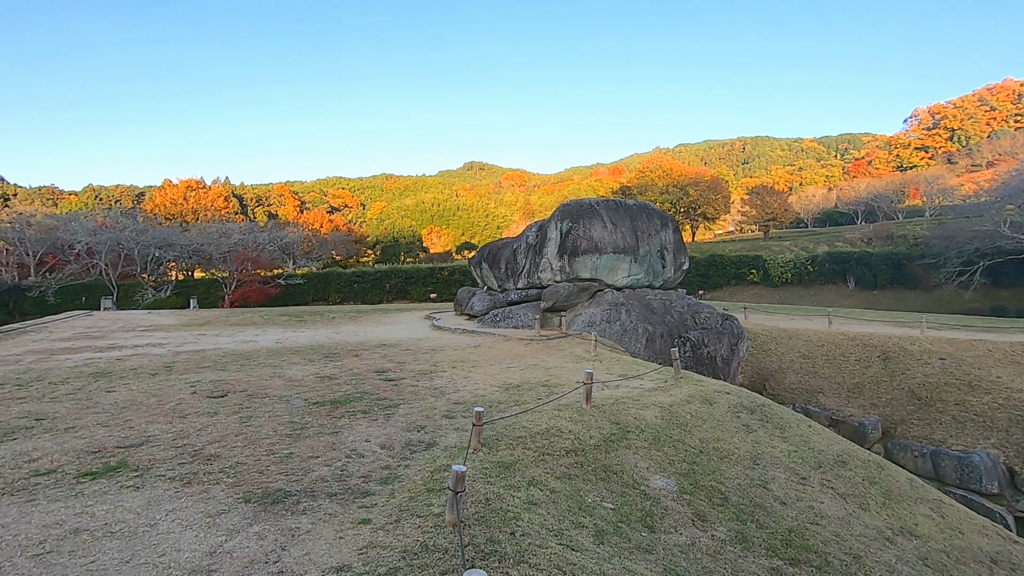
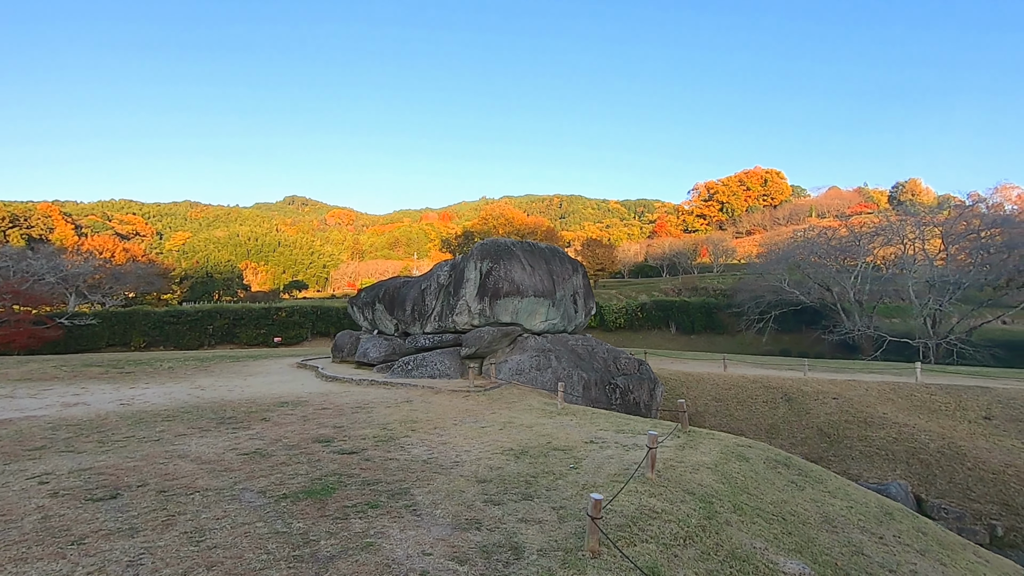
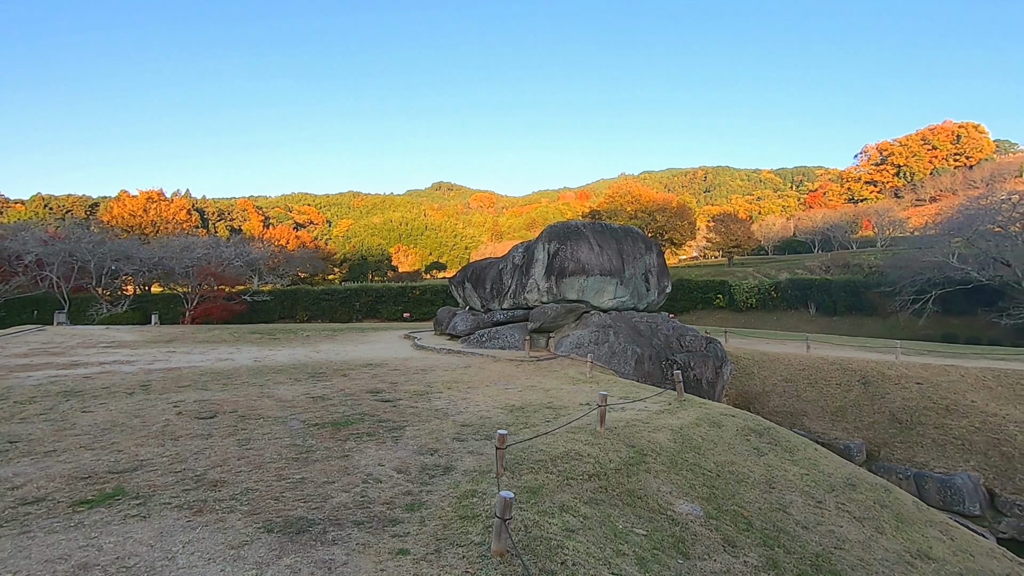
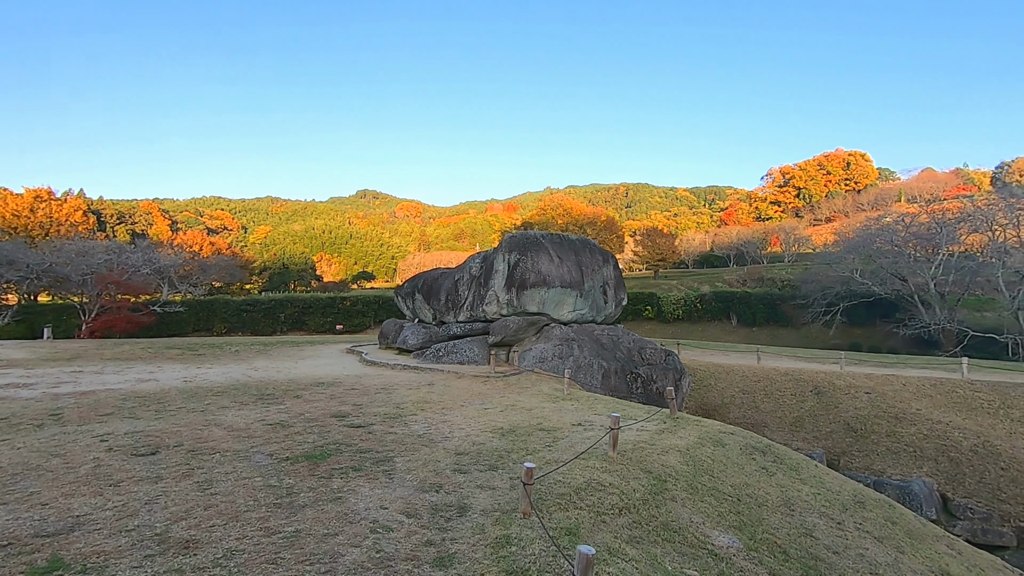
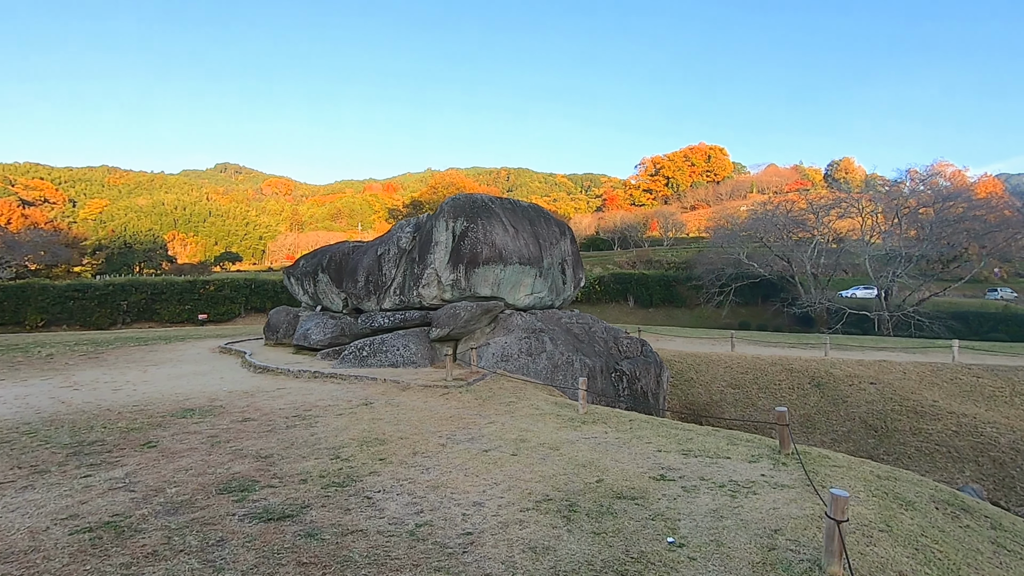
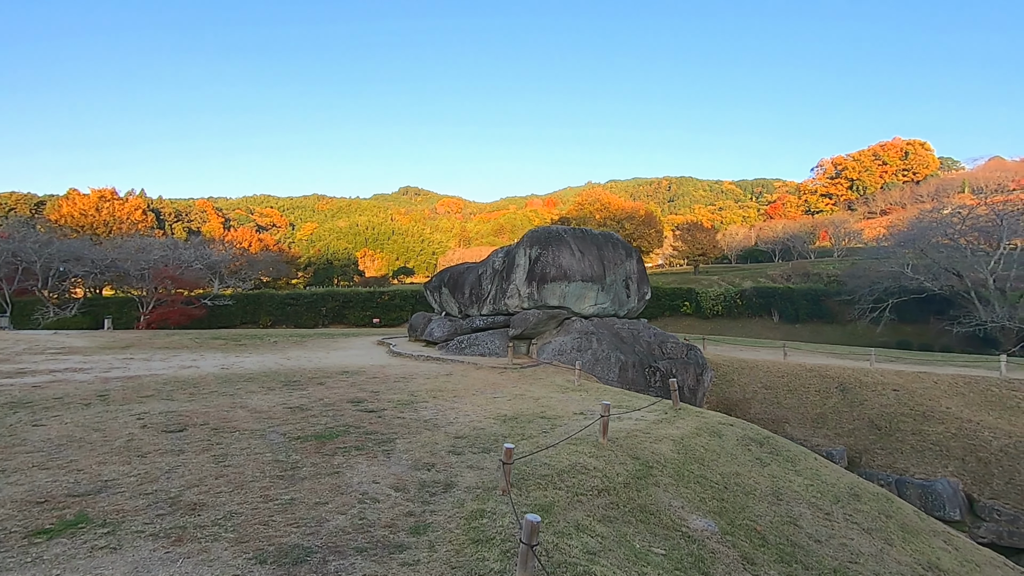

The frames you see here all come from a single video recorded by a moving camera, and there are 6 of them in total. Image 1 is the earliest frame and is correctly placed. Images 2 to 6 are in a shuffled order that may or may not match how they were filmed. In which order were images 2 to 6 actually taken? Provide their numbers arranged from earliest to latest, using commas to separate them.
3, 6, 4, 2, 5
